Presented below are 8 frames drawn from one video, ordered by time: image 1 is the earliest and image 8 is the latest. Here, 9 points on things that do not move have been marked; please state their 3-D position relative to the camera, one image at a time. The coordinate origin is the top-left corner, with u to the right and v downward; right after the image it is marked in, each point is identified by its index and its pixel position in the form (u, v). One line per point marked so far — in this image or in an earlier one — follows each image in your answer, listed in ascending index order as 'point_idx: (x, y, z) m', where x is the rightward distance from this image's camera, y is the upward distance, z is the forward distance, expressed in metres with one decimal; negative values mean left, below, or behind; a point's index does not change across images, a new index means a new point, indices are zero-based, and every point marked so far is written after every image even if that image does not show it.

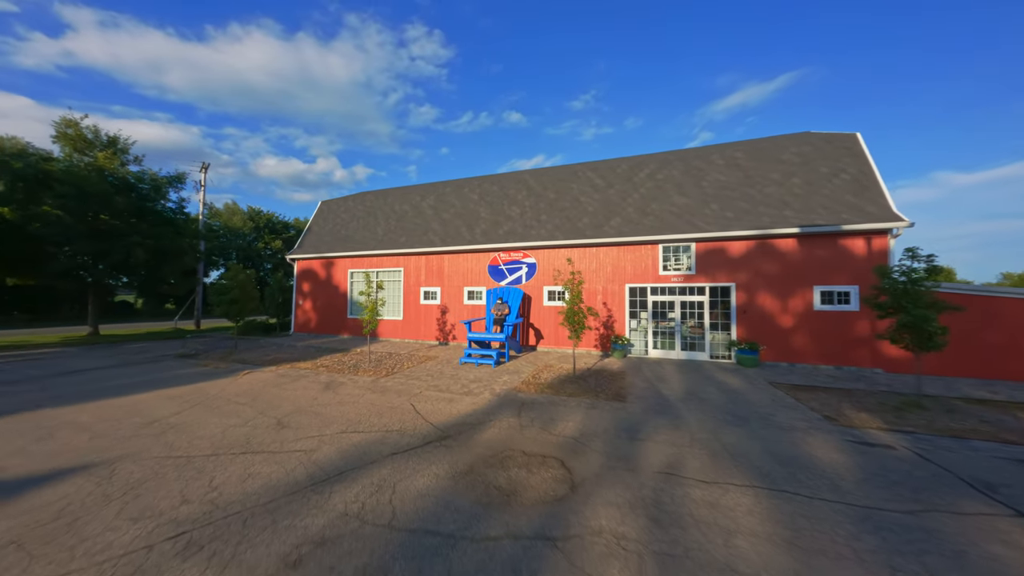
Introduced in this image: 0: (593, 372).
0: (+2.2, -2.3, +9.4) m
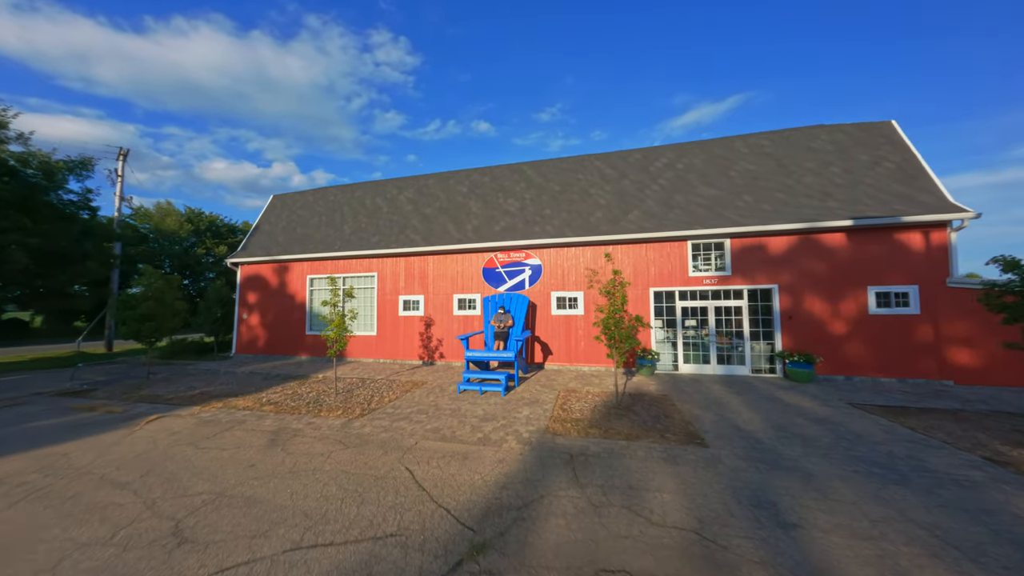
0: (+2.6, -2.4, +7.4) m
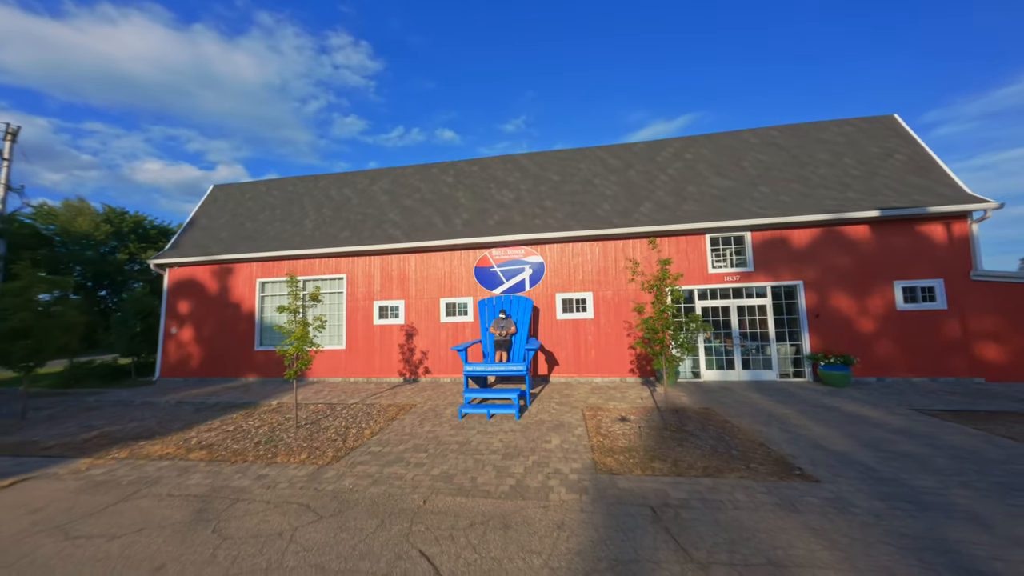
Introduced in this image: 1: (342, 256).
0: (+3.0, -2.3, +6.1) m
1: (-5.3, +1.0, +10.6) m
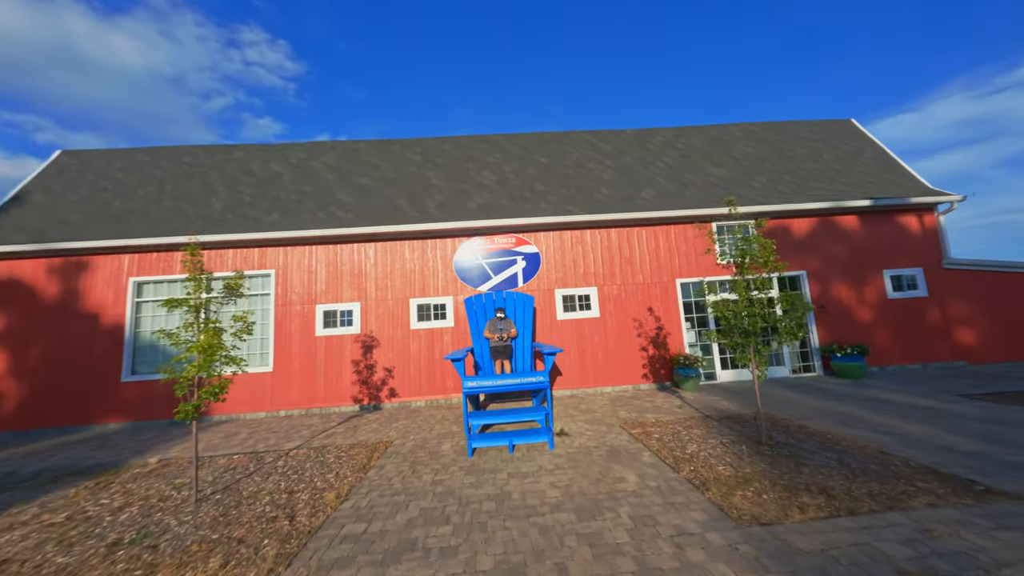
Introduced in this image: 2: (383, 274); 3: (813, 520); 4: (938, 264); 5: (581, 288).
0: (+3.4, -2.0, +4.9) m
1: (-5.6, +1.0, +7.8) m
2: (-3.1, +0.3, +8.0) m
3: (+2.5, -1.9, +2.8) m
4: (+10.6, +0.6, +8.4) m
5: (+1.6, 0.0, +8.0) m
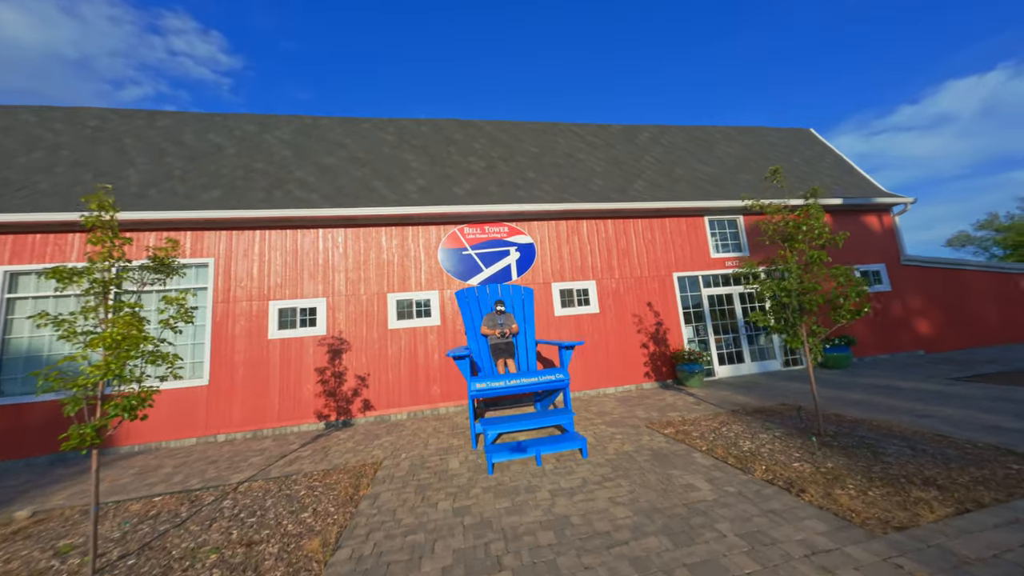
0: (+3.7, -1.7, +4.6) m
1: (-5.7, +1.1, +6.3) m
2: (-3.2, +0.5, +6.8) m
3: (+3.1, -1.6, +2.4) m
4: (+10.3, +0.7, +9.1) m
5: (+1.5, +0.1, +7.4) m
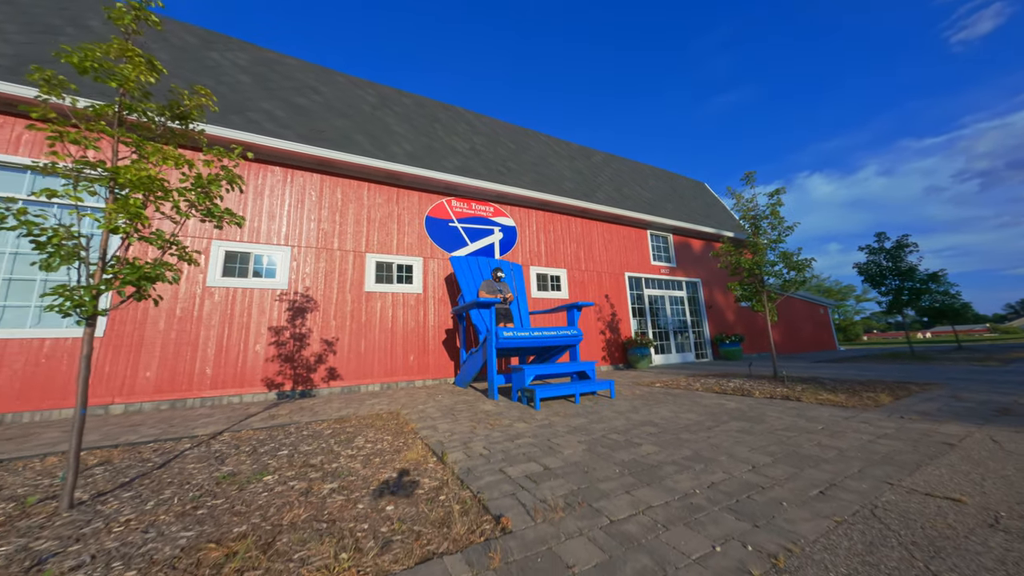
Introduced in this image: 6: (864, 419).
0: (+3.8, -1.4, +5.7) m
1: (-5.4, +2.2, +4.9) m
2: (-3.2, +1.3, +6.0) m
3: (+3.9, -1.1, +3.5) m
4: (+8.9, 0.0, +12.2) m
5: (+1.0, +0.5, +8.0) m
6: (+3.0, -1.1, +2.9) m
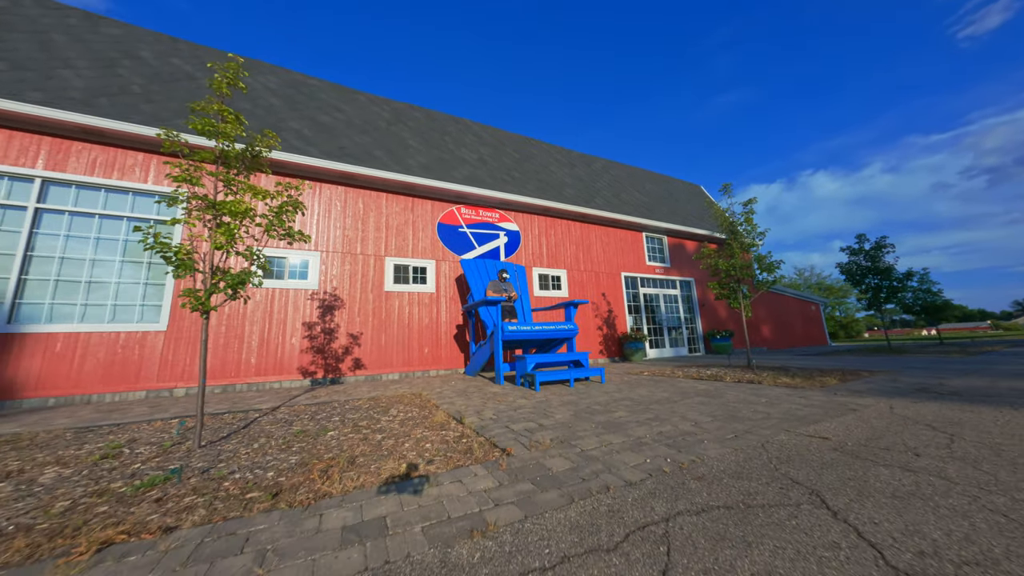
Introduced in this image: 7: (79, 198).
0: (+3.9, -1.4, +6.3) m
1: (-5.4, +2.2, +5.6) m
2: (-3.2, +1.3, +6.7) m
3: (+3.9, -1.1, +4.1) m
4: (+9.0, +0.1, +12.8) m
5: (+1.1, +0.5, +8.6) m
6: (+3.0, -1.1, +3.5) m
7: (-6.6, +1.4, +5.2) m
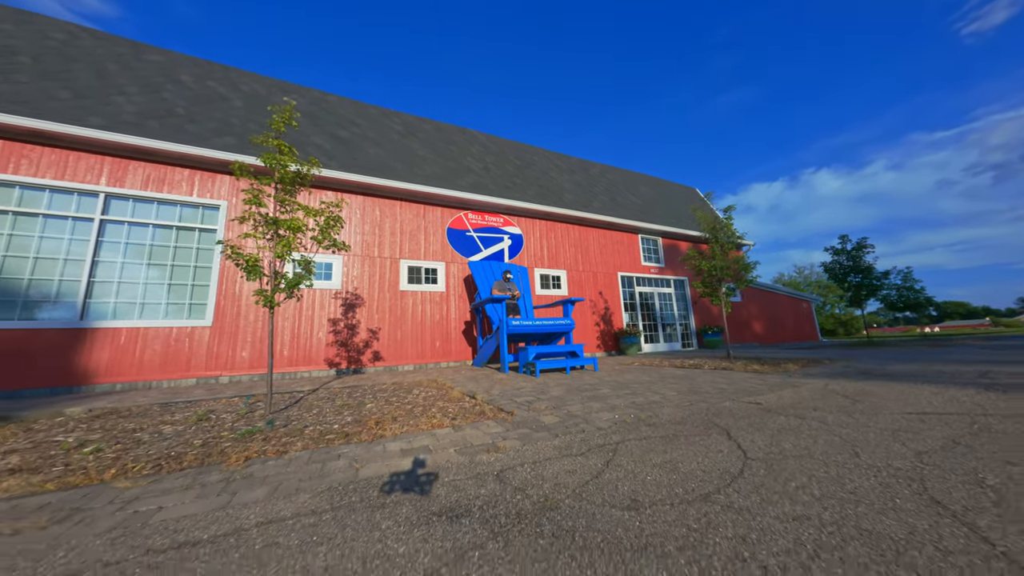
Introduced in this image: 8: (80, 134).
0: (+3.9, -1.4, +6.9) m
1: (-5.3, +2.2, +6.3) m
2: (-3.1, +1.3, +7.4) m
3: (+4.0, -1.1, +4.7) m
4: (+9.2, +0.1, +13.3) m
5: (+1.2, +0.5, +9.3) m
6: (+3.0, -1.1, +4.1) m
7: (-6.6, +1.4, +5.9) m
8: (-6.8, +2.4, +5.4) m
